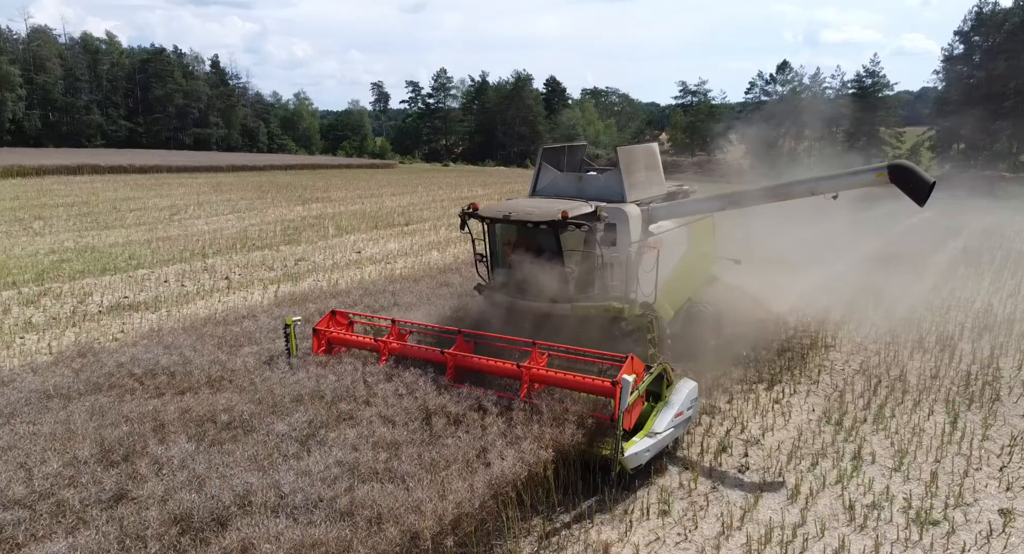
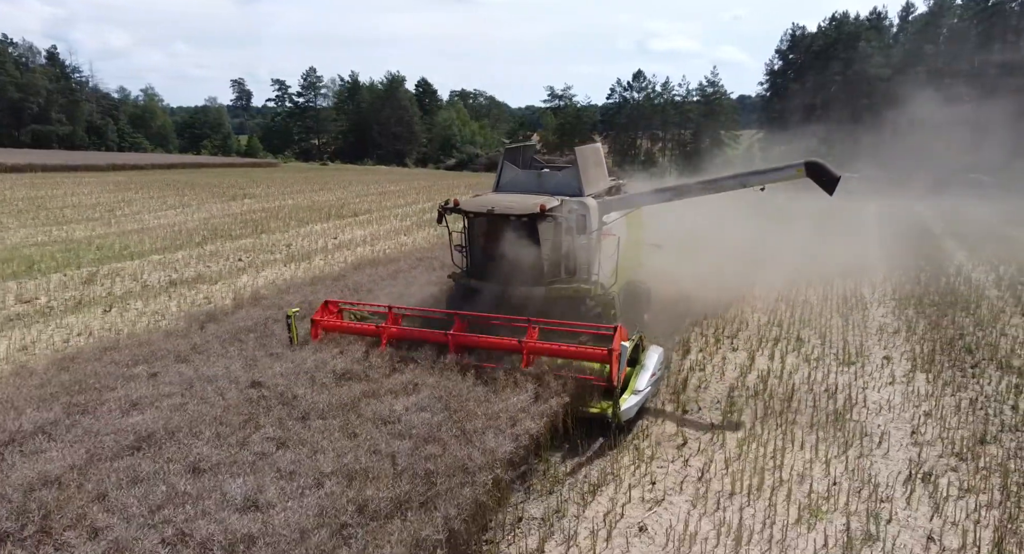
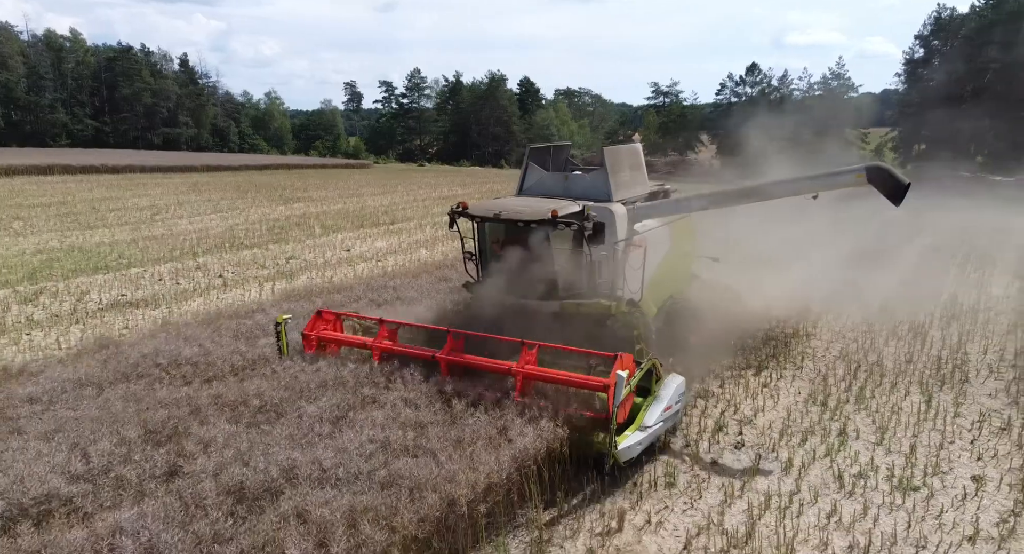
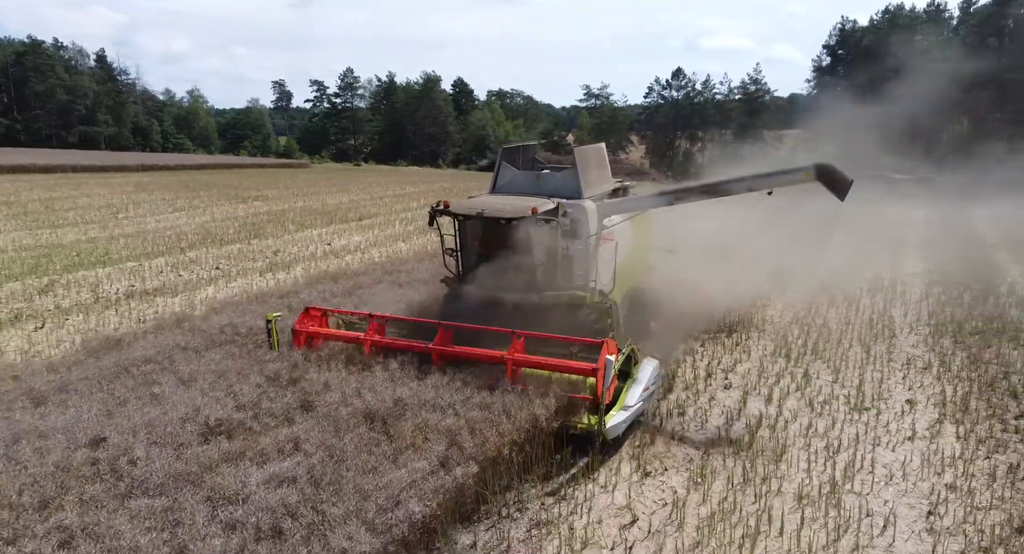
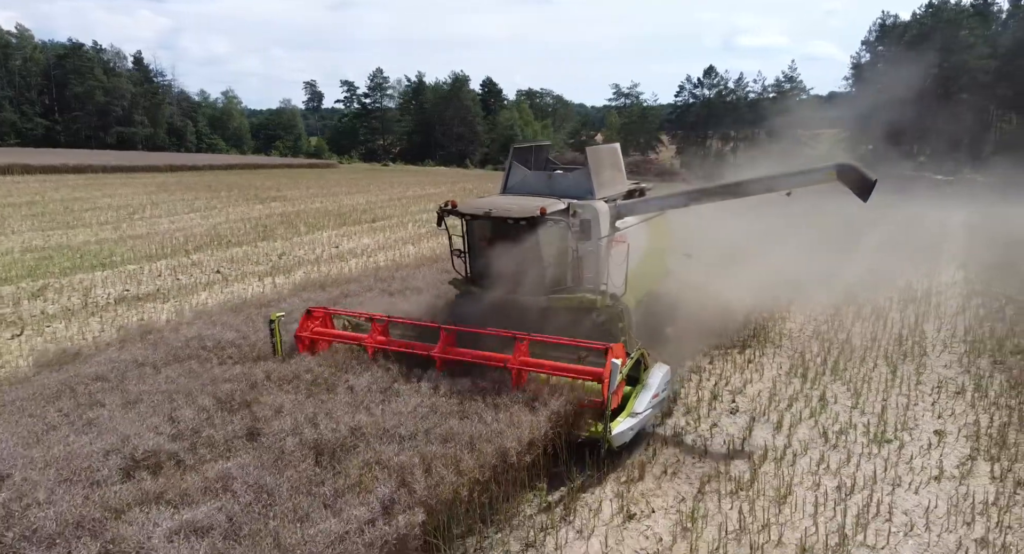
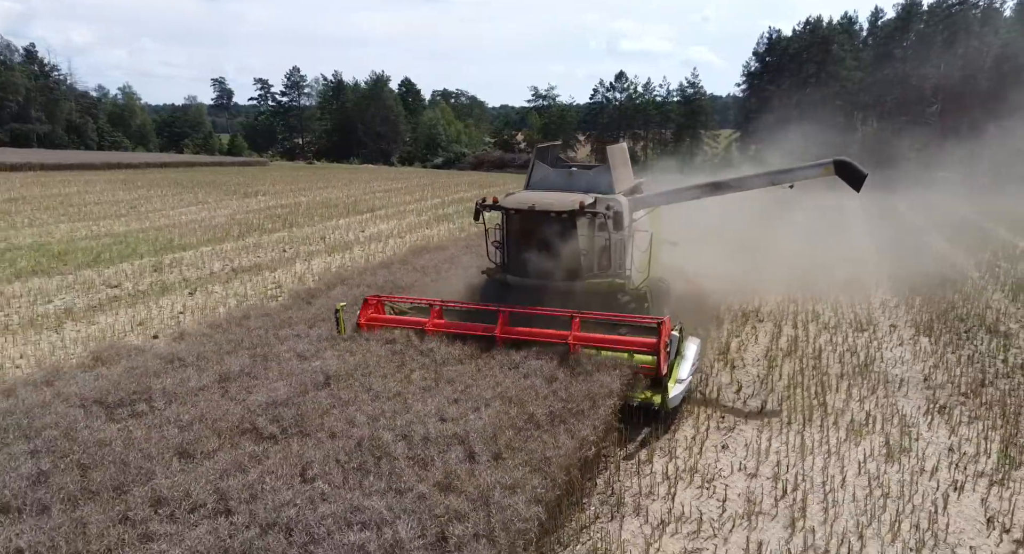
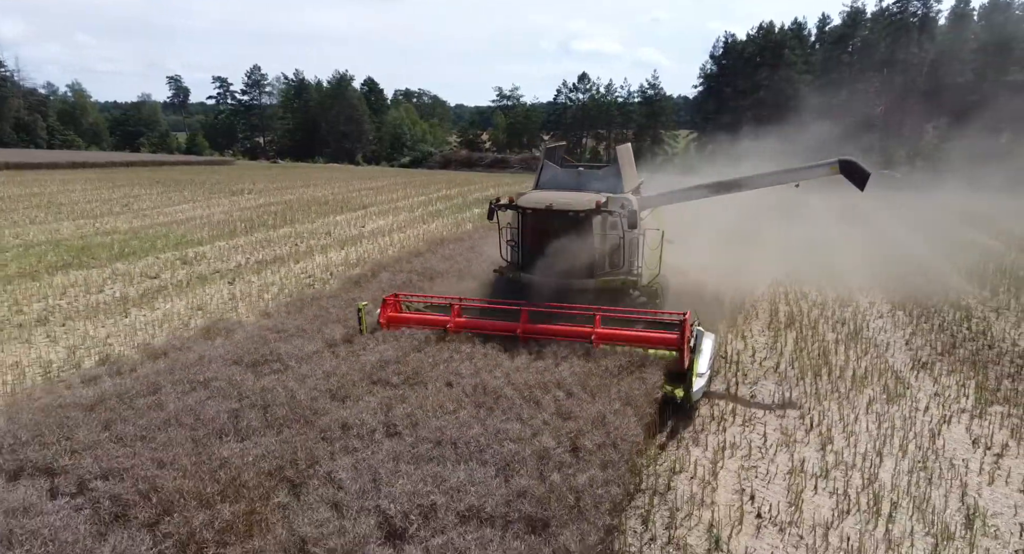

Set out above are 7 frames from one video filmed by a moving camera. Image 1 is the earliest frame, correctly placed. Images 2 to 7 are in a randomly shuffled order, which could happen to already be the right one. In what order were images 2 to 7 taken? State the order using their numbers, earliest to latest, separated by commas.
3, 5, 4, 2, 6, 7
